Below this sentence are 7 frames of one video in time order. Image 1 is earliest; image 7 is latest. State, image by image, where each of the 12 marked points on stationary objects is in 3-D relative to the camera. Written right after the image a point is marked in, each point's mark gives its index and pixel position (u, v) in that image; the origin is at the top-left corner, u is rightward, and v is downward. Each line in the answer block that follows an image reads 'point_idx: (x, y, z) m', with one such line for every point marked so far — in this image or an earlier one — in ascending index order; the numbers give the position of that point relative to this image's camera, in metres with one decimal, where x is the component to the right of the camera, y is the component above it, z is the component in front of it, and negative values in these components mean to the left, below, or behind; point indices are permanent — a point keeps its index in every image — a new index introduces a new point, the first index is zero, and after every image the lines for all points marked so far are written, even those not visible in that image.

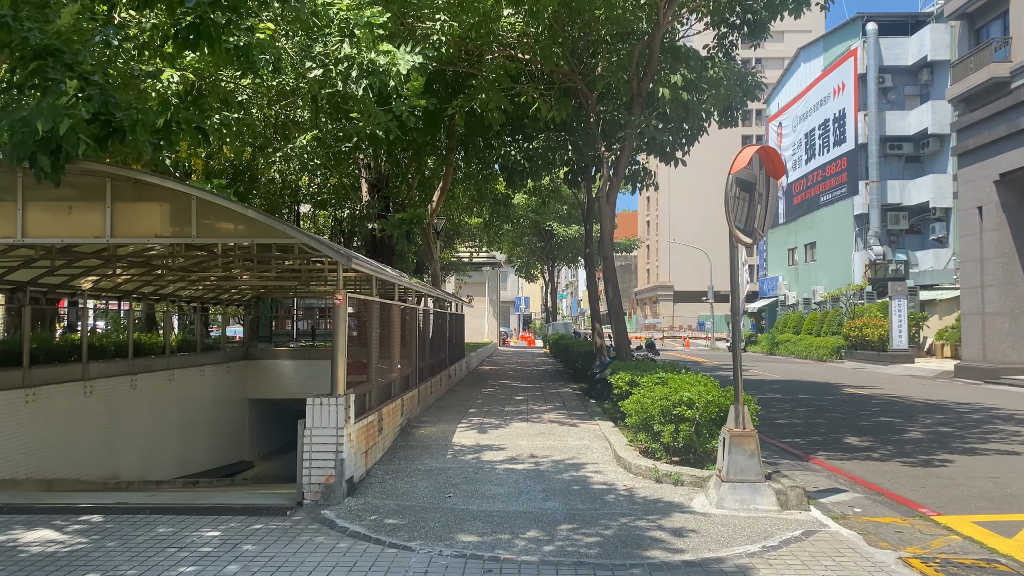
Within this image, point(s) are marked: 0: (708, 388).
0: (+1.7, -0.9, +7.0) m
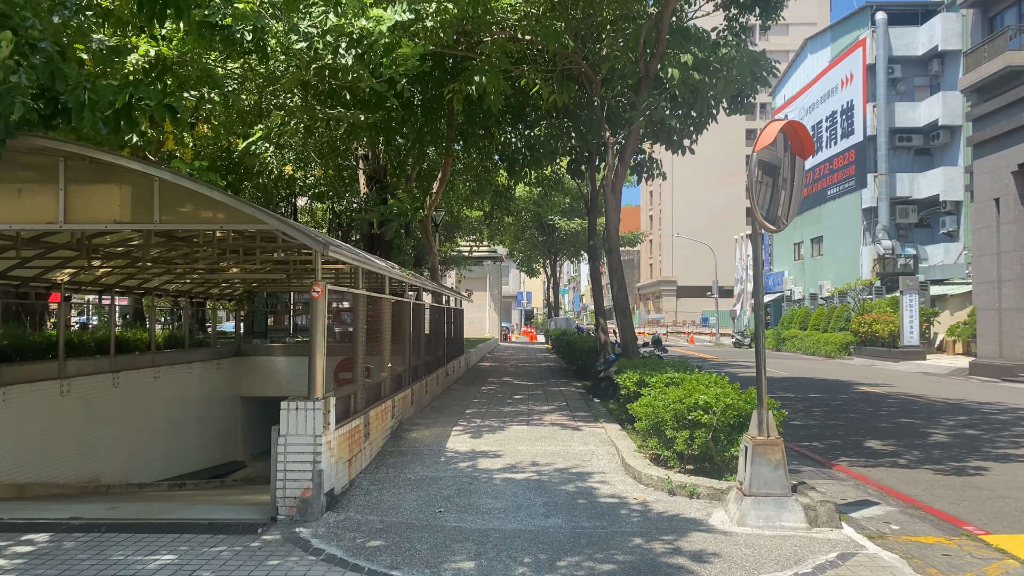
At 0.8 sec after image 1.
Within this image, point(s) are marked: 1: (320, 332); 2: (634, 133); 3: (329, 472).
0: (+1.7, -0.8, +6.3) m
1: (-1.3, -0.3, +5.5) m
2: (+1.8, +2.3, +11.9) m
3: (-1.3, -1.3, +5.6) m
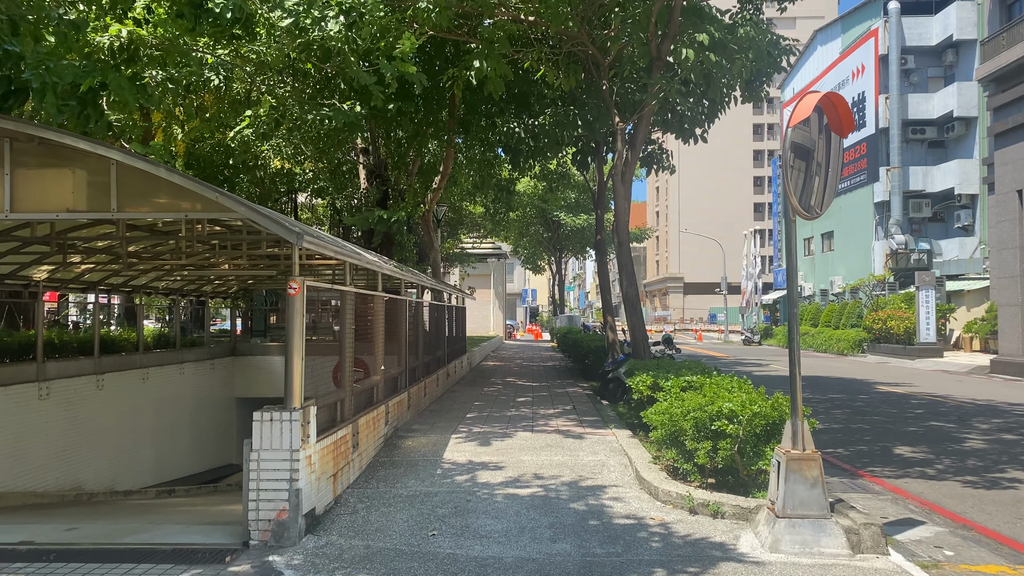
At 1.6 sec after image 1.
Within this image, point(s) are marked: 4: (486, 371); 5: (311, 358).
0: (+1.7, -0.8, +5.7) m
1: (-1.3, -0.3, +4.9) m
2: (+1.8, +2.4, +11.3) m
3: (-1.2, -1.2, +5.0) m
4: (-0.6, -1.8, +17.8) m
5: (-1.3, -0.5, +5.3) m
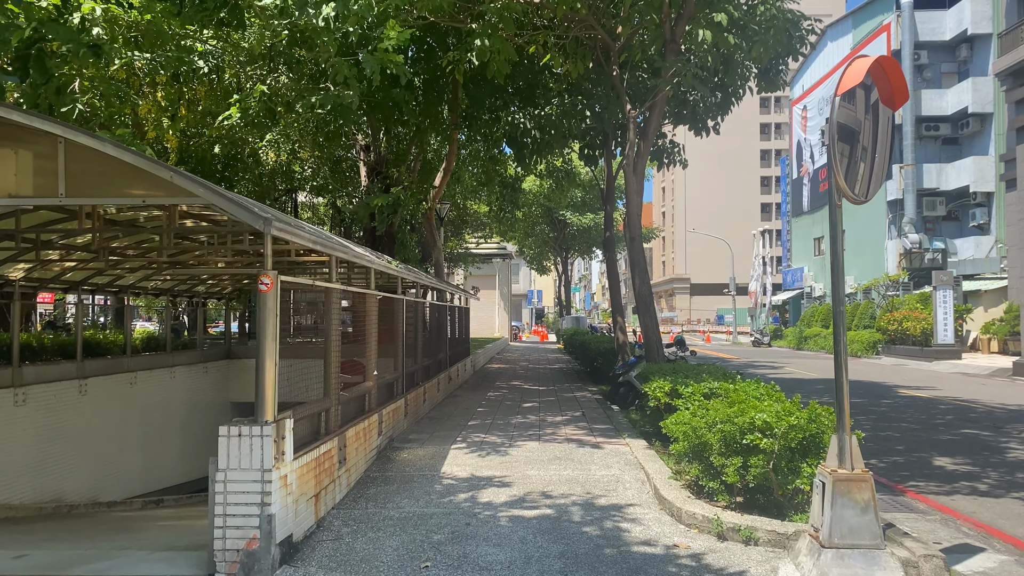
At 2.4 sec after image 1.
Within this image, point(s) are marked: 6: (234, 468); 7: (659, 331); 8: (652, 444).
0: (+1.7, -0.7, +5.1) m
1: (-1.3, -0.2, +4.3) m
2: (+1.9, +2.4, +10.6) m
3: (-1.2, -1.2, +4.3) m
4: (-0.5, -1.8, +17.2) m
5: (-1.3, -0.4, +4.7) m
6: (-1.4, -0.9, +4.2) m
7: (+1.8, -0.5, +9.8) m
8: (+1.2, -1.4, +7.2) m
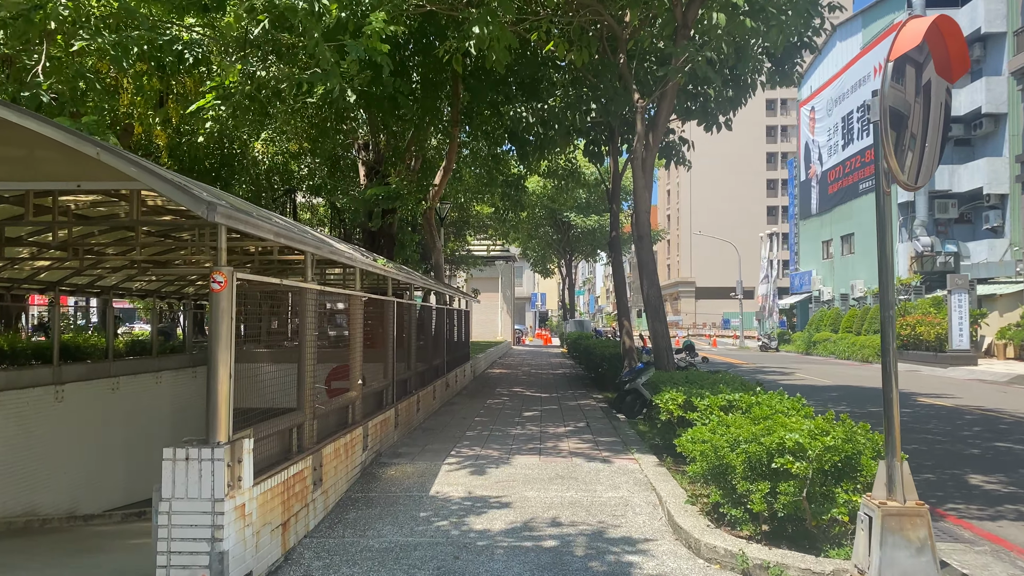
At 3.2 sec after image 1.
0: (+1.7, -0.7, +4.5) m
1: (-1.3, -0.2, +3.7) m
2: (+1.9, +2.3, +10.0) m
3: (-1.2, -1.2, +3.7) m
4: (-0.5, -1.9, +16.5) m
5: (-1.3, -0.4, +4.1) m
6: (-1.5, -0.9, +3.6) m
7: (+1.8, -0.6, +9.2) m
8: (+1.2, -1.4, +6.5) m
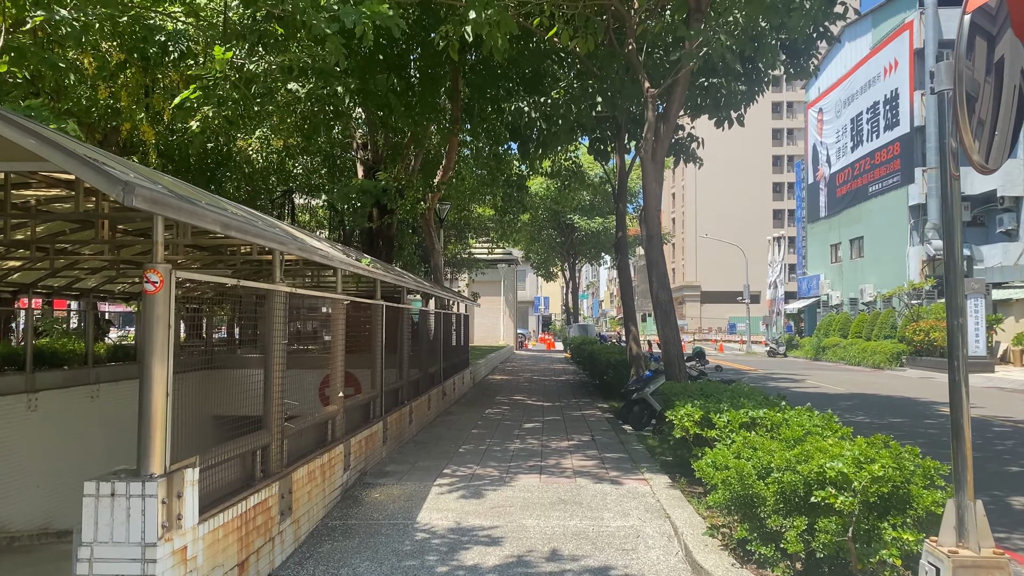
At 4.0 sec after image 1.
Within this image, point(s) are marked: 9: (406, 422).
0: (+1.7, -0.8, +3.9) m
1: (-1.3, -0.2, +3.1) m
2: (+1.9, +2.3, +9.4) m
3: (-1.3, -1.2, +3.1) m
4: (-0.4, -2.0, +15.9) m
5: (-1.4, -0.4, +3.5) m
6: (-1.5, -0.9, +3.0) m
7: (+1.8, -0.6, +8.6) m
8: (+1.2, -1.4, +5.9) m
9: (-1.1, -1.4, +8.4) m
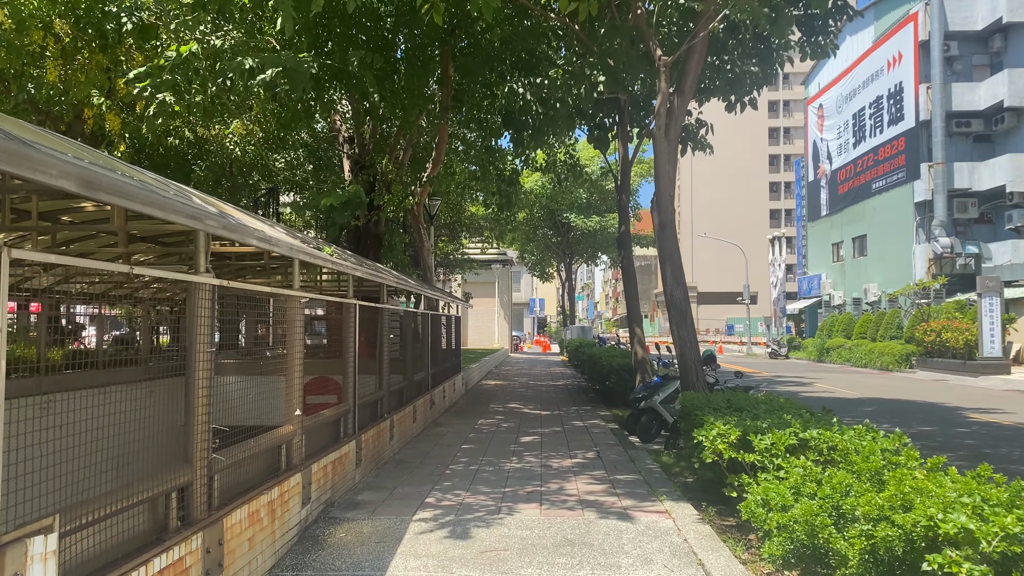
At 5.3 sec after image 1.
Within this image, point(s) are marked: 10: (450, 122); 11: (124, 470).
0: (+1.7, -0.7, +2.9) m
1: (-1.3, -0.2, +2.1) m
2: (+1.9, +2.3, +8.5) m
3: (-1.3, -1.2, +2.1) m
4: (-0.5, -2.0, +14.9) m
5: (-1.4, -0.4, +2.5) m
6: (-1.5, -0.9, +2.0) m
7: (+1.7, -0.6, +7.6) m
8: (+1.2, -1.4, +4.9) m
9: (-1.1, -1.4, +7.4) m
10: (-1.1, +2.9, +14.4) m
11: (-1.4, -0.6, +2.8) m
